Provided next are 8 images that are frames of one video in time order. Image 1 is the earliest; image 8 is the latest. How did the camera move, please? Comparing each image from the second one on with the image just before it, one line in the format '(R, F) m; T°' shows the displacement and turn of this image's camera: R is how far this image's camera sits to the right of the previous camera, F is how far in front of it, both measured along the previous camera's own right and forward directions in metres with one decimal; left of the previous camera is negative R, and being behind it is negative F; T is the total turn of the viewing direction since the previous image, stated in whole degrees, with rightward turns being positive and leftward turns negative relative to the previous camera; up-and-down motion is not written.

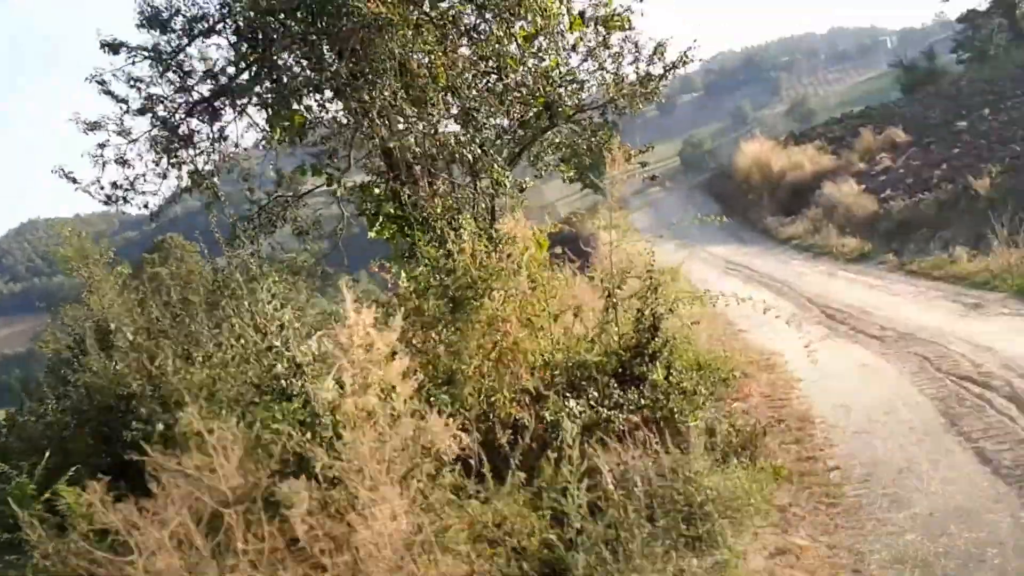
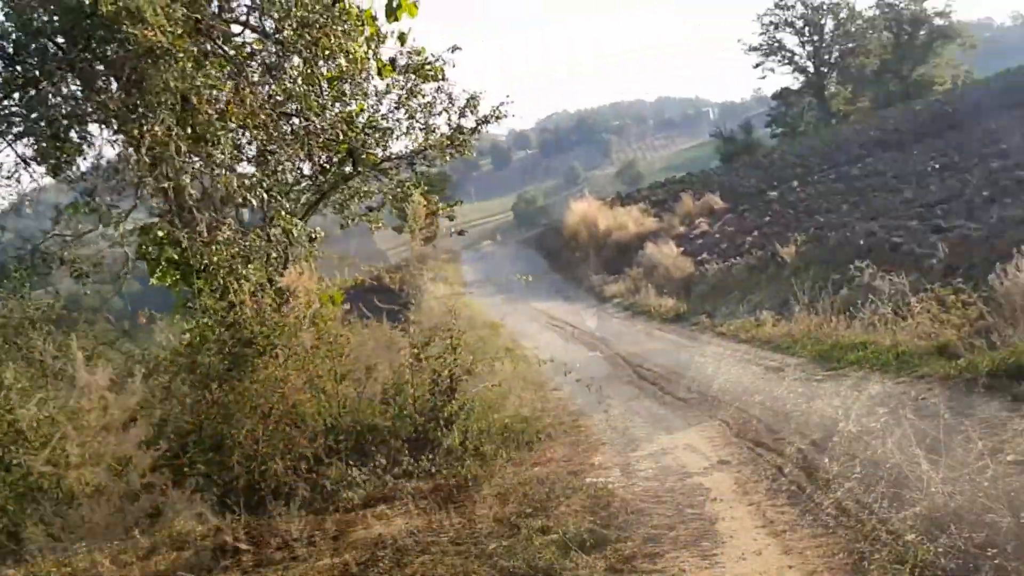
(+0.6, +0.3) m; +9°
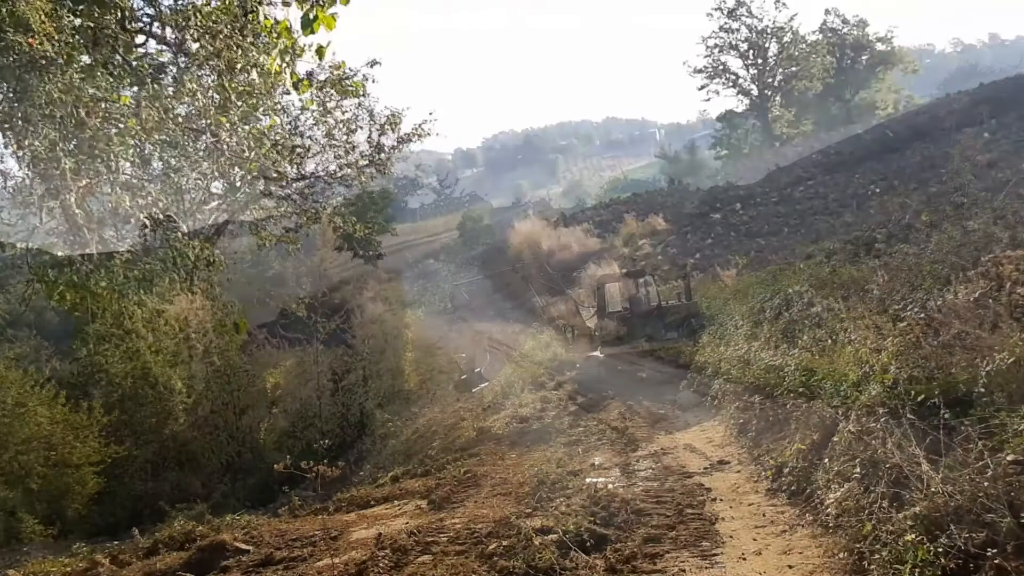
(+0.2, +0.2) m; +3°
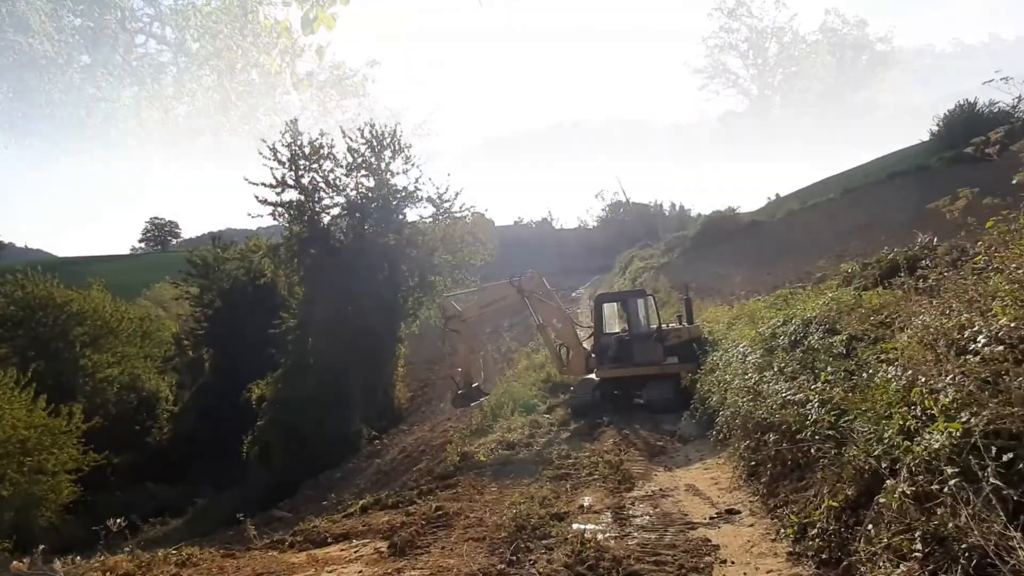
(0.0, +0.2) m; 0°
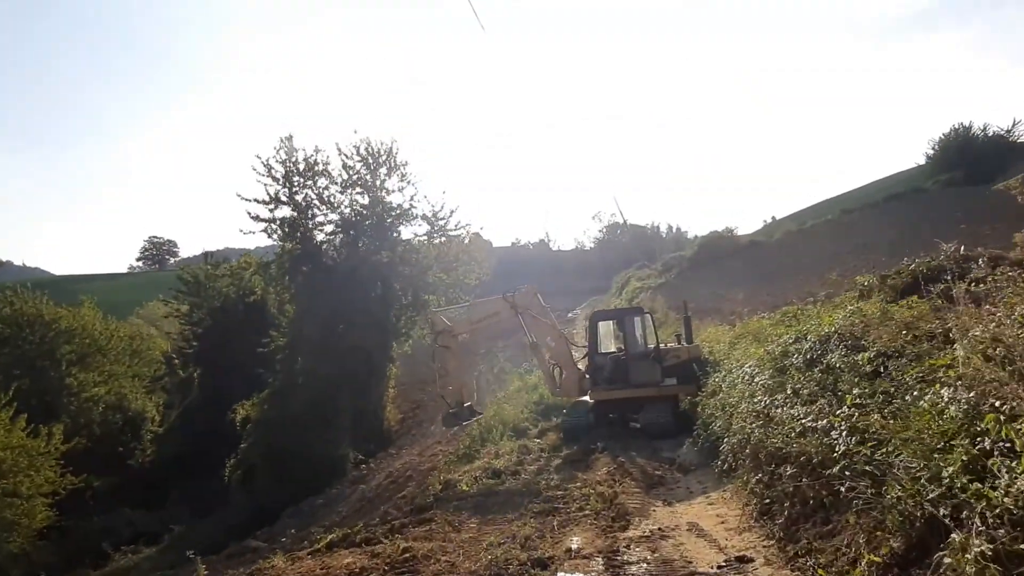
(0.0, +0.2) m; 0°
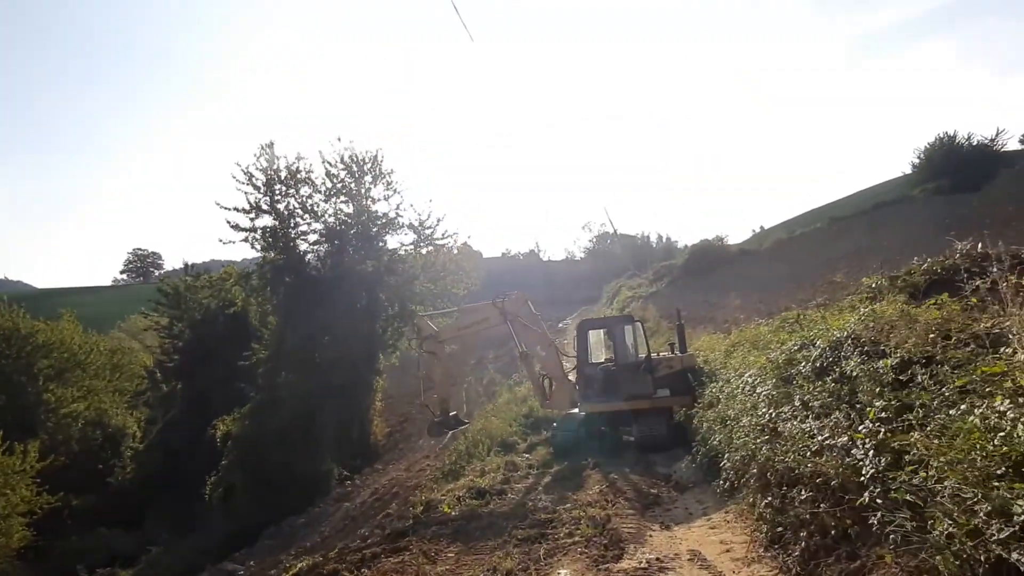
(0.0, +0.2) m; +1°
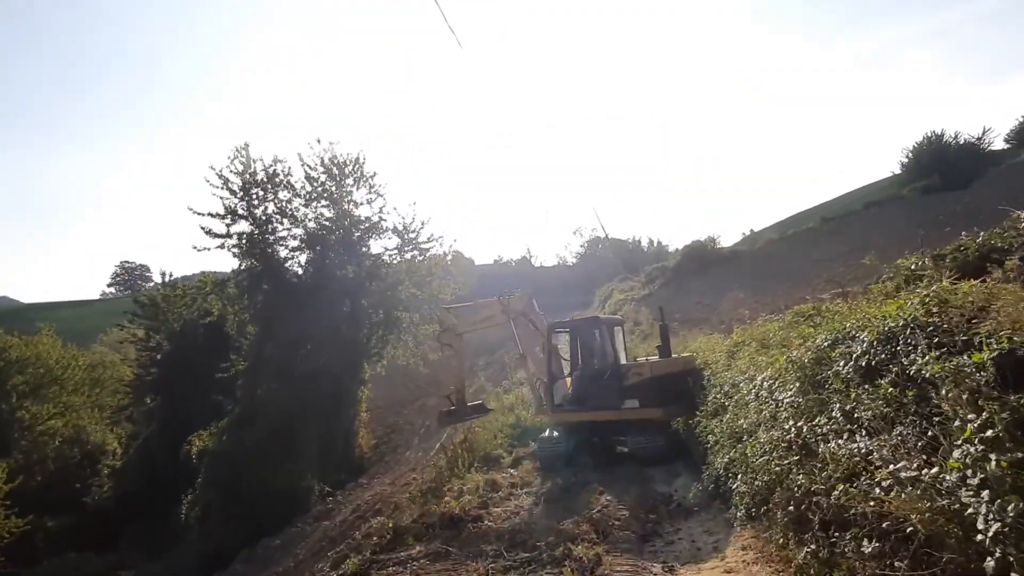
(+0.1, +0.3) m; +1°
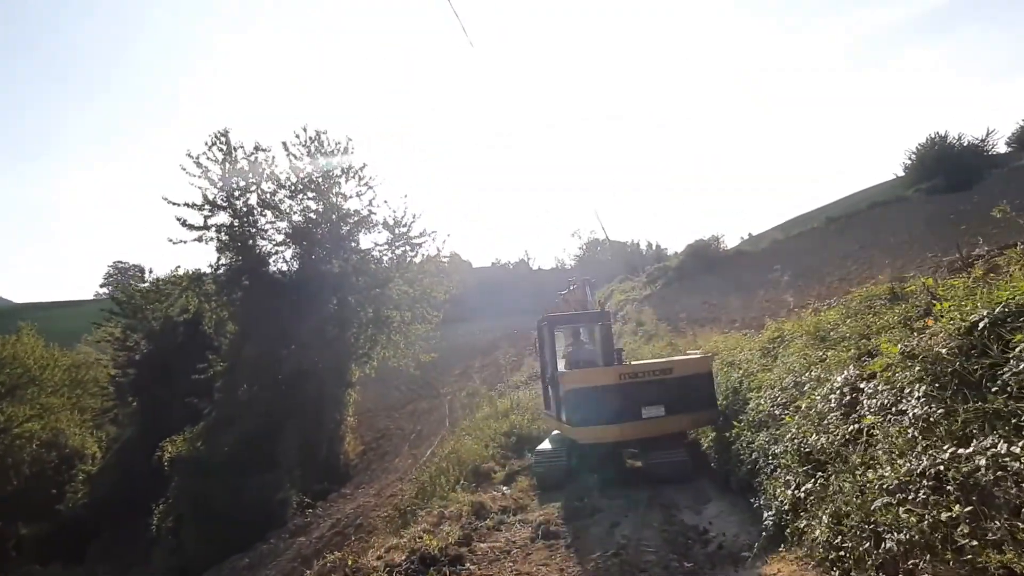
(0.0, +0.5) m; 0°
